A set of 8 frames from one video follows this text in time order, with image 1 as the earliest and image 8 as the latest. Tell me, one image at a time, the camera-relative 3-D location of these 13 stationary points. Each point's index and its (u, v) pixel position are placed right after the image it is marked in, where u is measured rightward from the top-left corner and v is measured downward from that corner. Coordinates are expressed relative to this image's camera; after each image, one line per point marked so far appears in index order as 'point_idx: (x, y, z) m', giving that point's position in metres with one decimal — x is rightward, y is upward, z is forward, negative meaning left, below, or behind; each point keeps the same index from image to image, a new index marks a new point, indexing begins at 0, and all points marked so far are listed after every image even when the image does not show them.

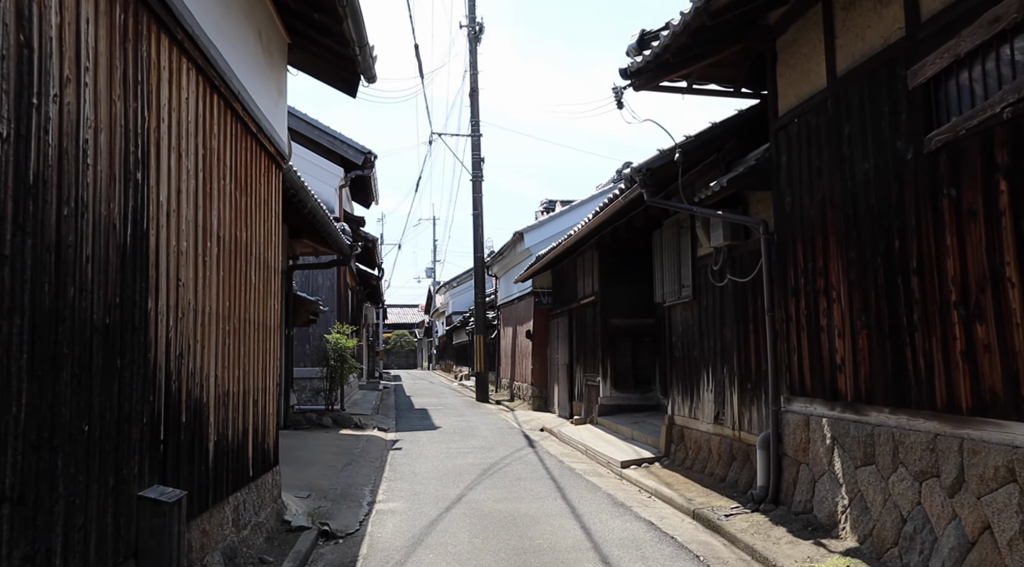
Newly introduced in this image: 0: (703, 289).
0: (+2.1, -0.1, +8.4) m
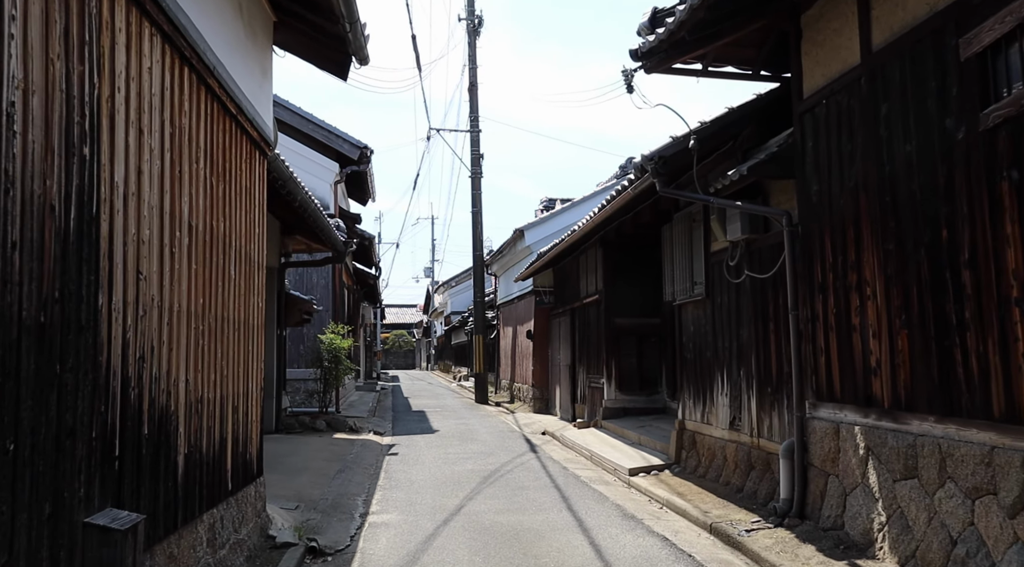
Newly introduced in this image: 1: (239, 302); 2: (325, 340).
0: (+2.1, 0.0, +7.9) m
1: (-2.0, -0.1, +5.6) m
2: (-3.5, -1.0, +14.2) m
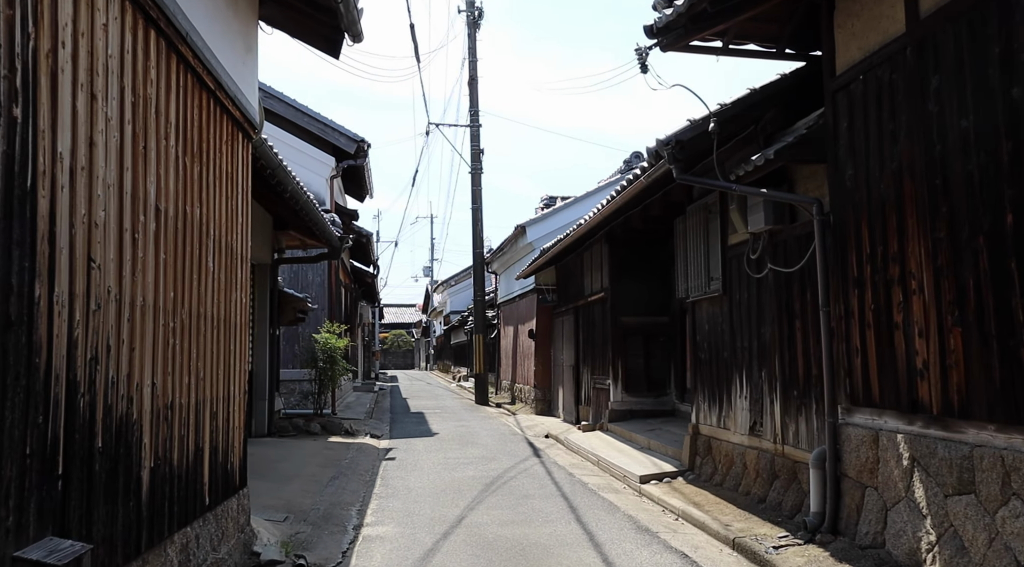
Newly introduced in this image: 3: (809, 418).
0: (+2.1, 0.0, +7.4) m
1: (-1.9, -0.1, +5.1) m
2: (-3.4, -1.0, +13.7) m
3: (+2.3, -1.0, +6.0) m
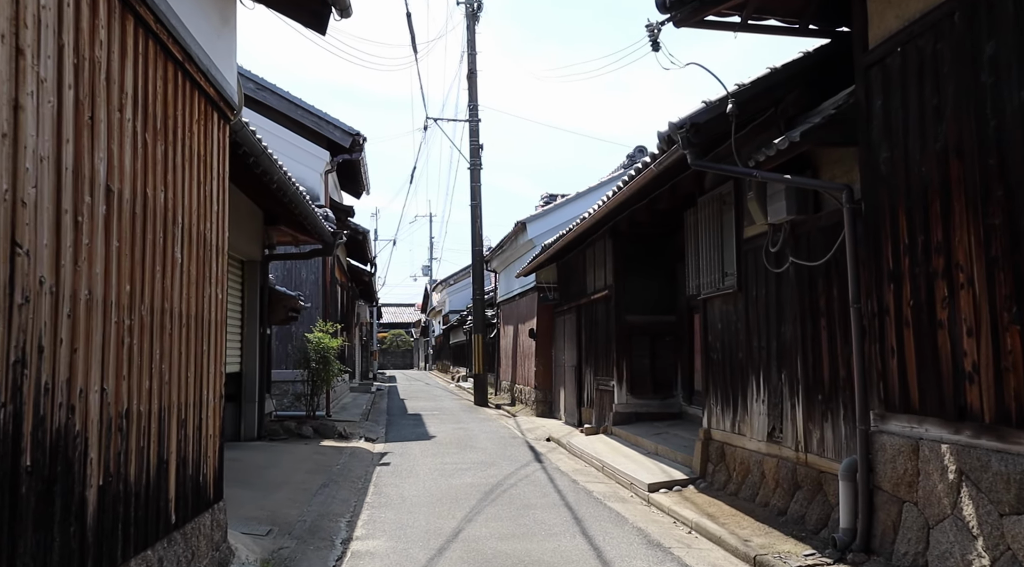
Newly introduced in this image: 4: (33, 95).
0: (+2.1, +0.1, +6.9) m
1: (-1.9, -0.1, +4.7) m
2: (-3.4, -1.0, +13.2) m
3: (+2.3, -1.0, +5.5) m
4: (-1.7, +0.7, +2.8) m
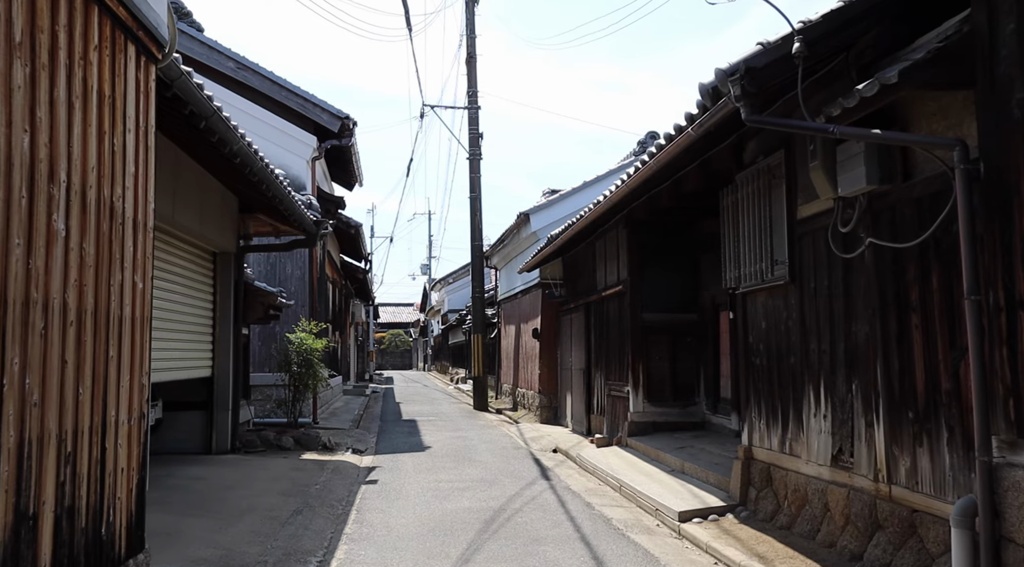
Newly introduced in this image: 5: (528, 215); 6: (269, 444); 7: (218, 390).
0: (+2.2, +0.1, +5.7) m
1: (-1.9, 0.0, +3.4) m
2: (-3.4, -0.9, +12.0) m
3: (+2.4, -0.9, +4.3) m
4: (-1.7, +0.8, +1.6) m
5: (+0.3, +1.4, +15.5) m
6: (-3.5, -2.3, +11.1) m
7: (-4.0, -1.5, +10.6) m
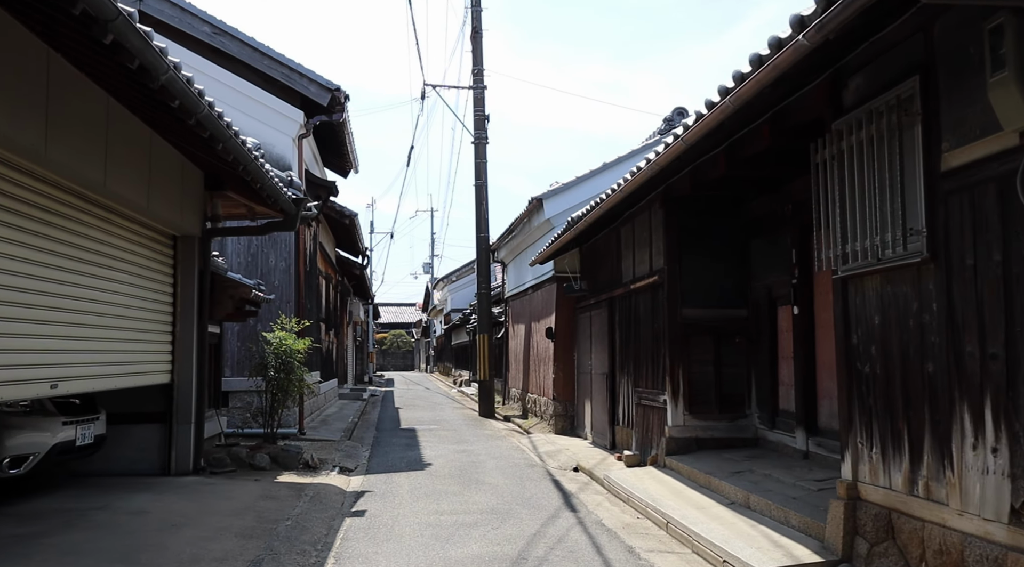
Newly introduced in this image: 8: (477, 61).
0: (+2.3, +0.3, +4.0) m
1: (-1.7, +0.1, +1.8) m
2: (-3.2, -0.8, +10.3) m
3: (+2.5, -0.8, +2.6) m
4: (-1.5, +0.9, -0.1) m
5: (+0.5, +1.5, +13.8) m
6: (-3.3, -2.2, +9.4) m
7: (-3.8, -1.3, +8.9) m
8: (-0.9, +5.5, +19.2) m
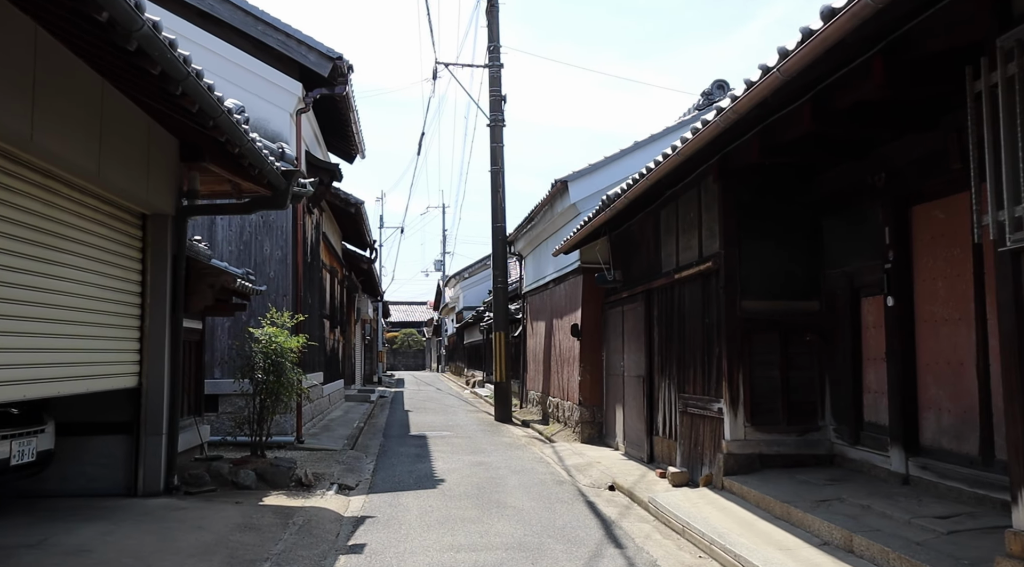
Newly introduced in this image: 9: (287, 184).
0: (+2.6, +0.4, +2.6) m
1: (-1.6, +0.3, +0.4) m
2: (-2.9, -0.6, +9.0) m
3: (+2.7, -0.7, +1.2) m
4: (-1.4, +1.0, -1.5) m
5: (+0.9, +1.6, +12.4) m
6: (-3.0, -2.0, +8.1) m
7: (-3.6, -1.2, +7.6) m
8: (-0.4, +5.7, +17.8) m
9: (-2.4, +1.0, +8.2) m
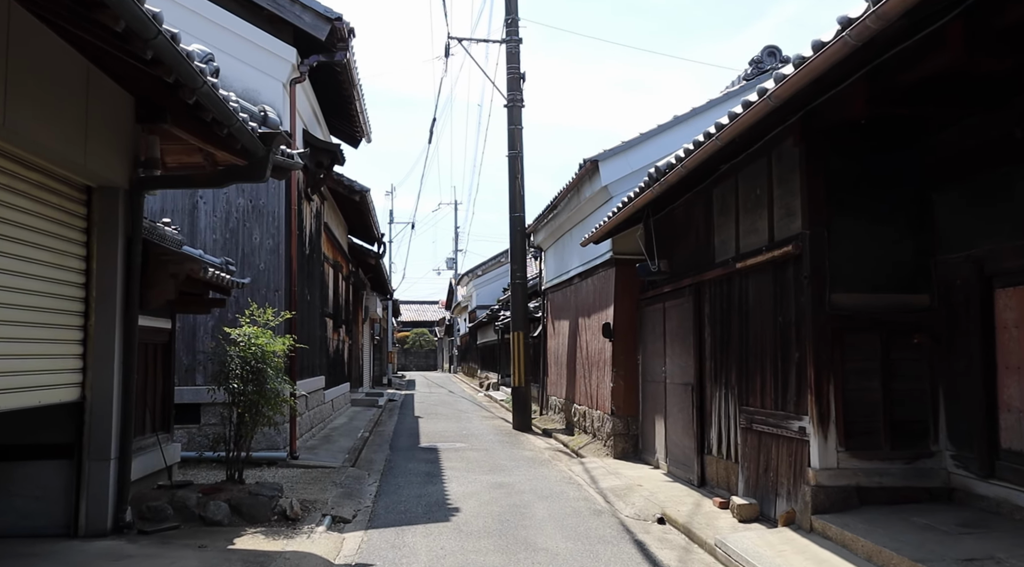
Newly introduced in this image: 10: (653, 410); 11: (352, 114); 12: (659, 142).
0: (+2.7, +0.5, +1.0) m
1: (-1.4, +0.4, -1.1) m
2: (-2.6, -0.5, +7.5) m
3: (+2.8, -0.6, -0.4) m
4: (-1.3, +1.1, -3.0) m
5: (+1.2, +1.7, +10.8) m
6: (-2.8, -2.0, +6.6) m
7: (-3.3, -1.1, +6.1) m
8: (0.0, +5.8, +16.3) m
9: (-2.1, +1.1, +6.7) m
10: (+1.8, -1.7, +10.1) m
11: (-2.8, +3.0, +13.6) m
12: (+2.1, +2.1, +11.2) m
